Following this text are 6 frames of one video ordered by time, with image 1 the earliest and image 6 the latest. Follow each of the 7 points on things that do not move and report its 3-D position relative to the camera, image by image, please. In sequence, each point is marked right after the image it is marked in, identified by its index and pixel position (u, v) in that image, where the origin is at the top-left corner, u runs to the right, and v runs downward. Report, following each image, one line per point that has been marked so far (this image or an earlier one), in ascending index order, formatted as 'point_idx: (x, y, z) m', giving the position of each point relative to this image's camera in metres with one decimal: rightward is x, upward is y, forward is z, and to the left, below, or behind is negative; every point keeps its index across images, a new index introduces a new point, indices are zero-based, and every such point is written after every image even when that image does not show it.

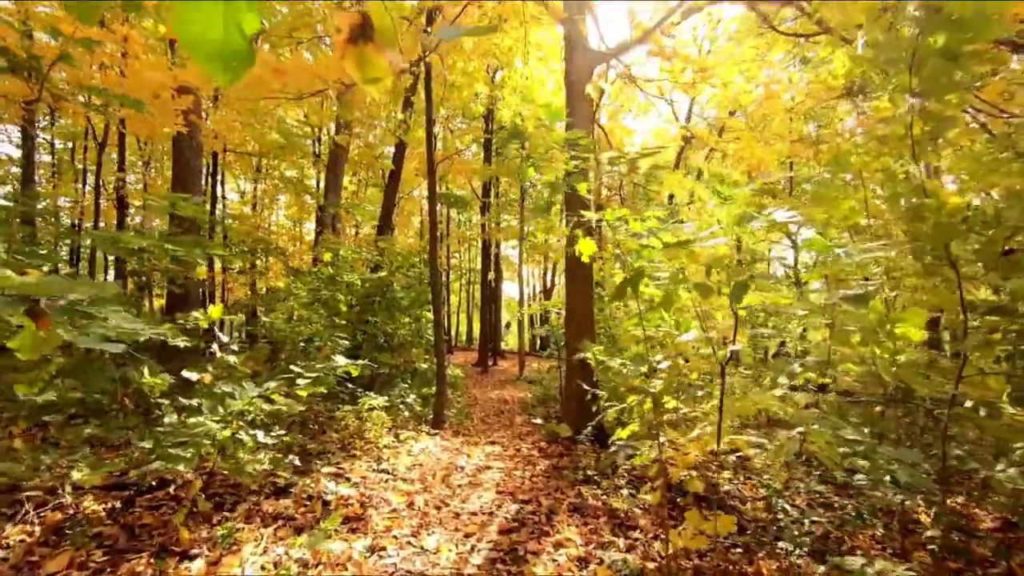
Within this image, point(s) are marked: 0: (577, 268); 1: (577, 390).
0: (+0.9, +0.2, +7.0) m
1: (+1.0, -1.4, +6.8) m
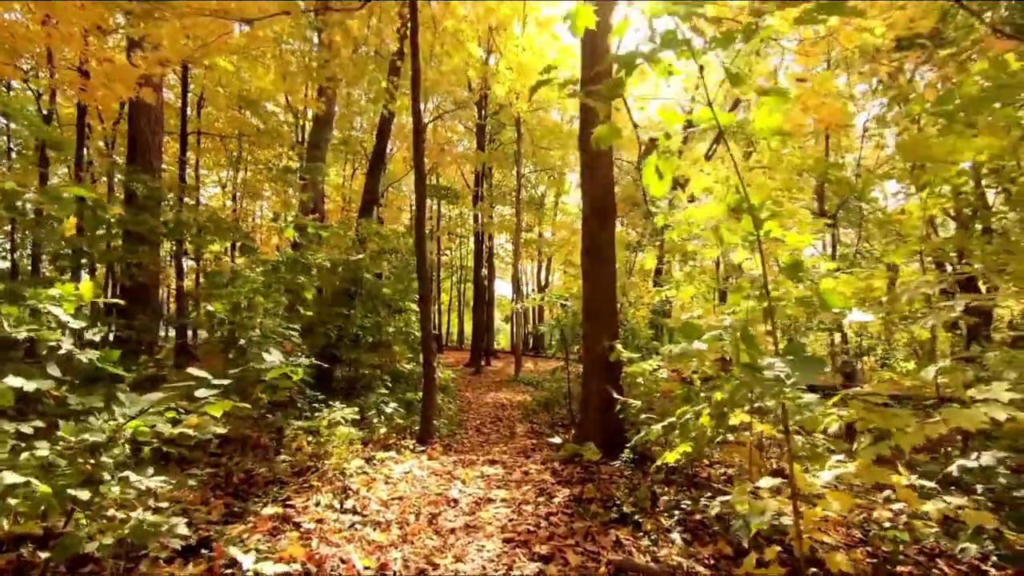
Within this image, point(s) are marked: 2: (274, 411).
0: (+0.9, +0.4, +5.7) m
1: (+1.0, -1.2, +5.5) m
2: (-2.4, -1.2, +5.3) m
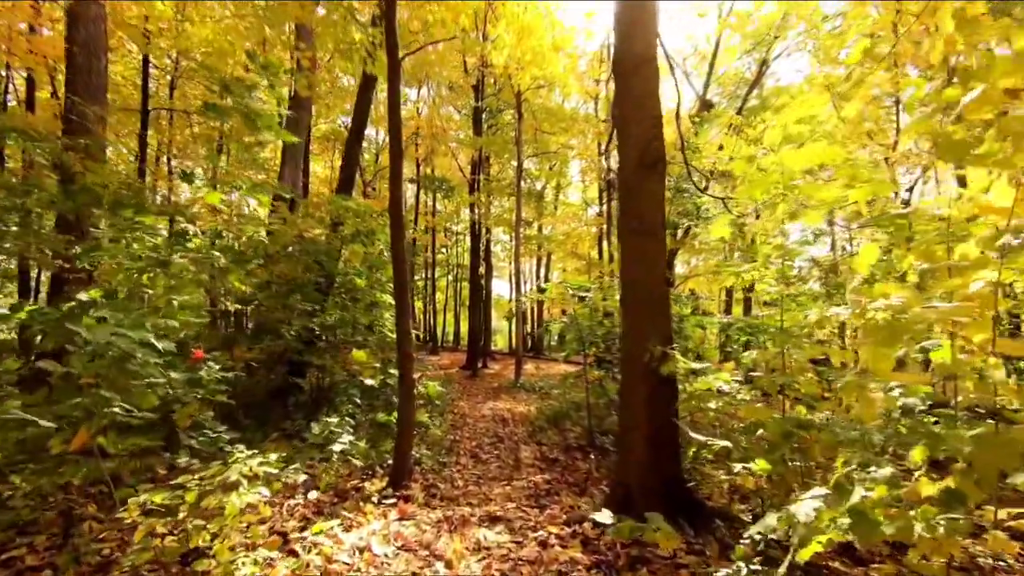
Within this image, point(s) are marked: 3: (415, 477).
0: (+1.0, +0.6, +4.1) m
1: (+1.1, -1.0, +3.8) m
2: (-2.3, -1.1, +3.6) m
3: (-0.8, -1.7, +4.6) m
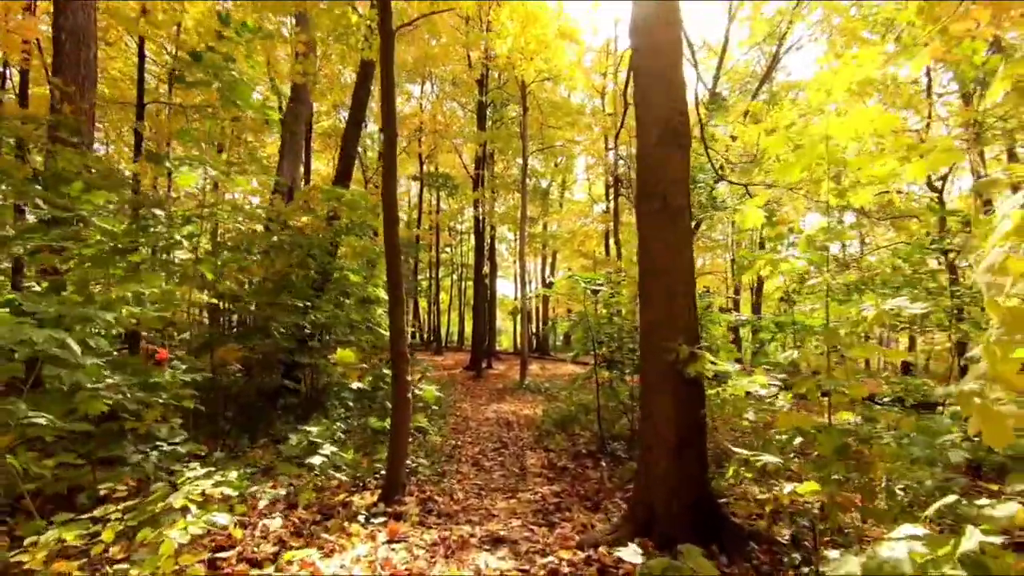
0: (+1.0, +0.6, +3.6) m
1: (+1.1, -1.0, +3.4) m
2: (-2.3, -1.0, +3.1) m
3: (-0.8, -1.6, +4.2) m
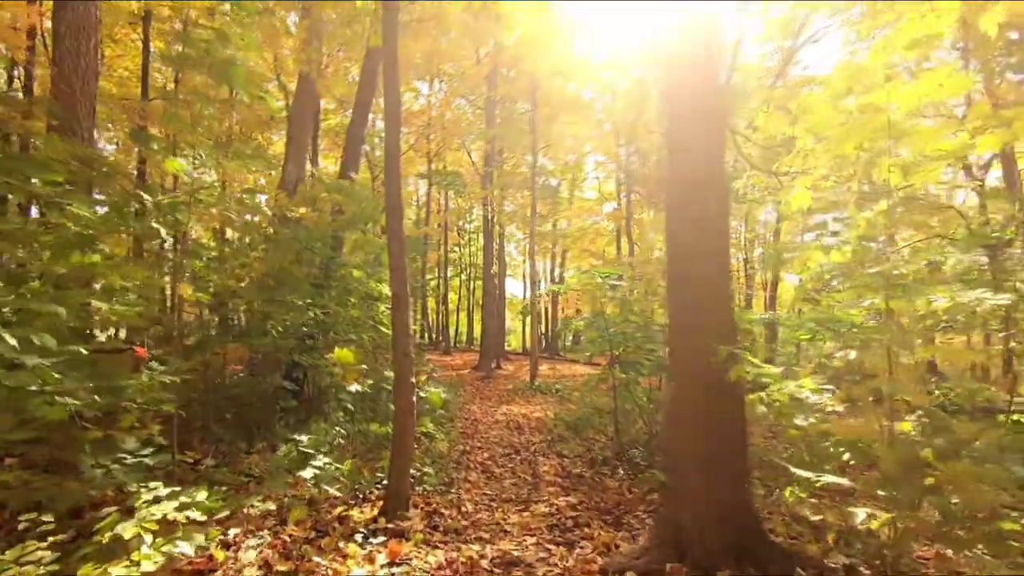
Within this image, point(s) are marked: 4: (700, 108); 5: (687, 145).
0: (+1.1, +0.7, +3.2) m
1: (+1.2, -0.9, +3.0) m
2: (-2.2, -1.0, +2.8) m
3: (-0.7, -1.6, +3.8) m
4: (+1.1, +1.2, +3.2) m
5: (+1.1, +1.0, +3.3) m
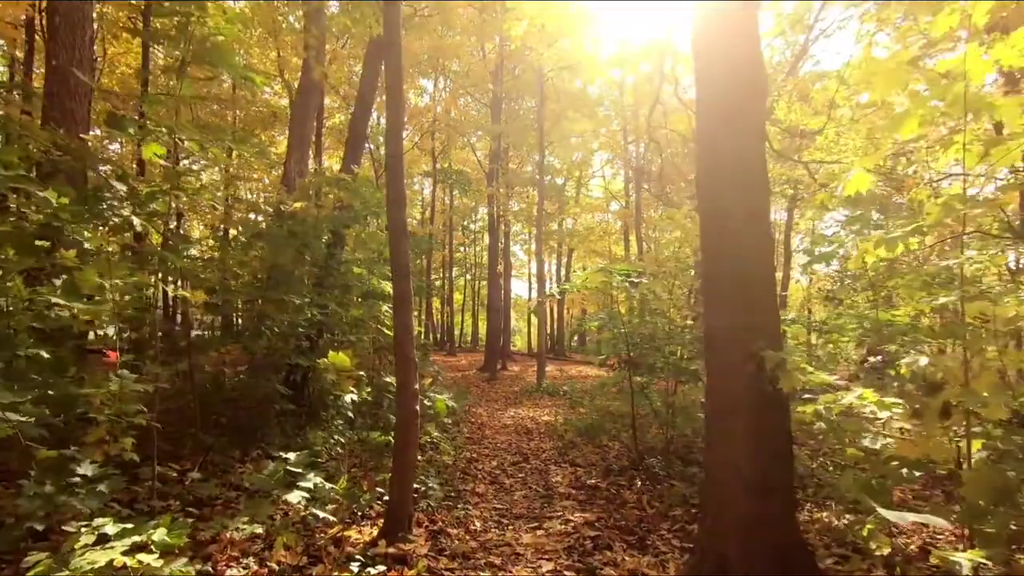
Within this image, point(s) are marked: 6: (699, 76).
0: (+1.2, +0.7, +2.9) m
1: (+1.3, -0.9, +2.6) m
2: (-2.1, -1.0, +2.5) m
3: (-0.6, -1.5, +3.5) m
4: (+1.2, +1.2, +2.9) m
5: (+1.1, +1.0, +2.9) m
6: (+1.1, +1.4, +2.9) m
